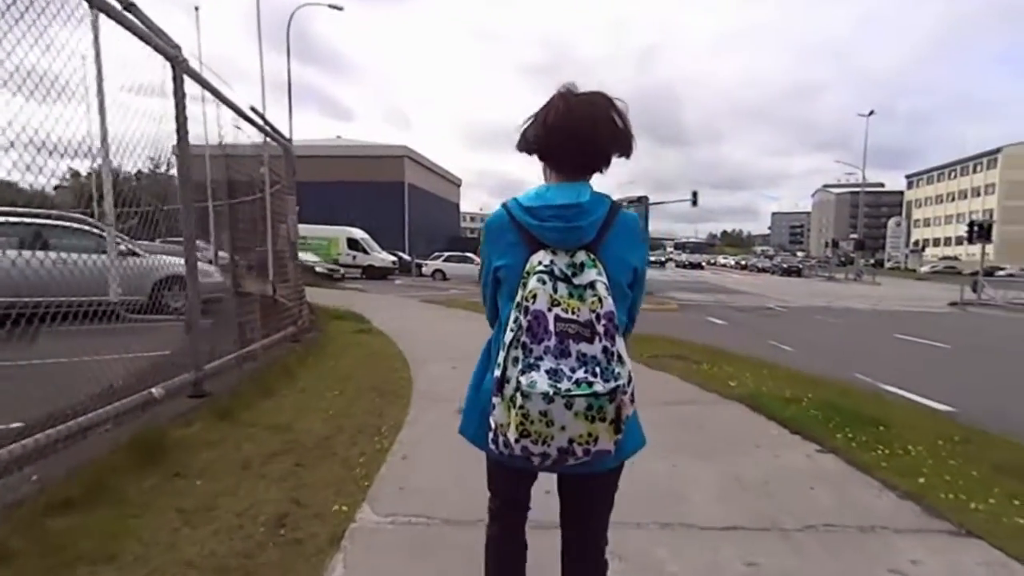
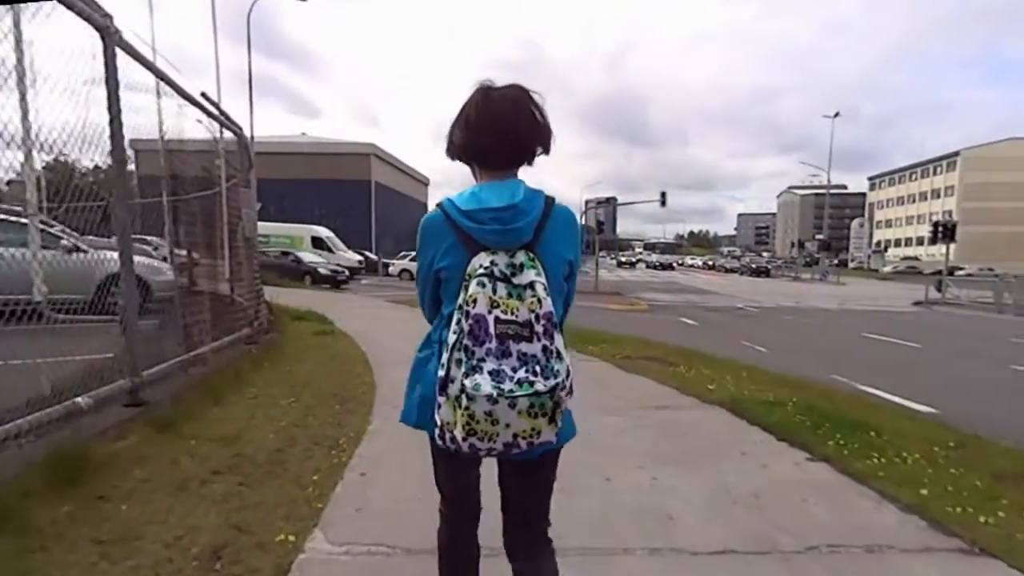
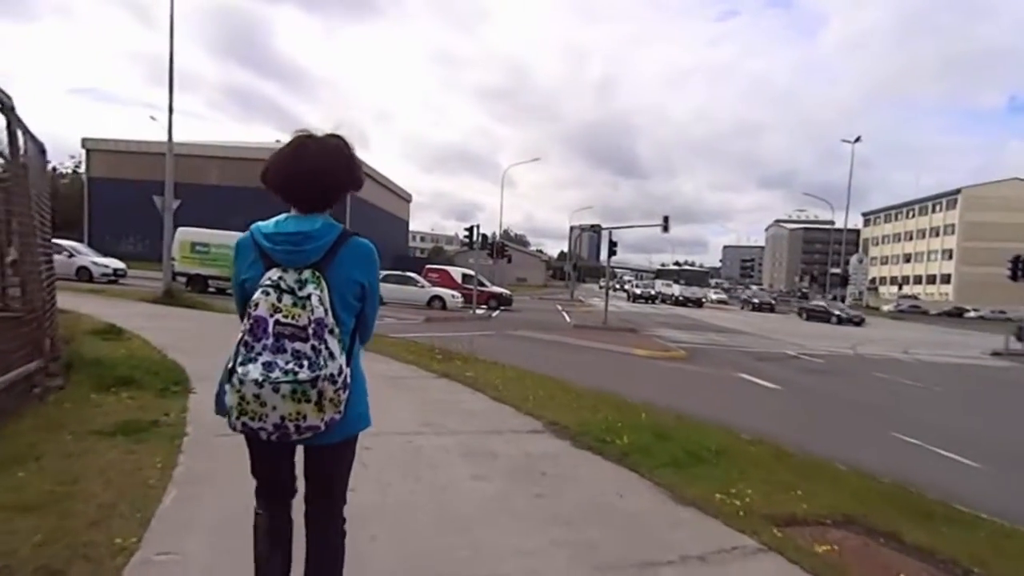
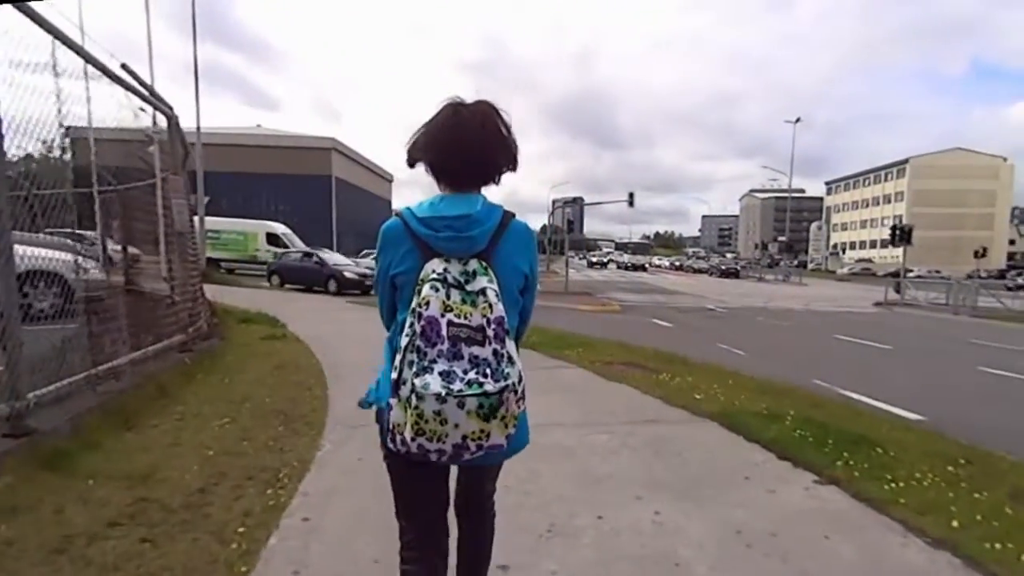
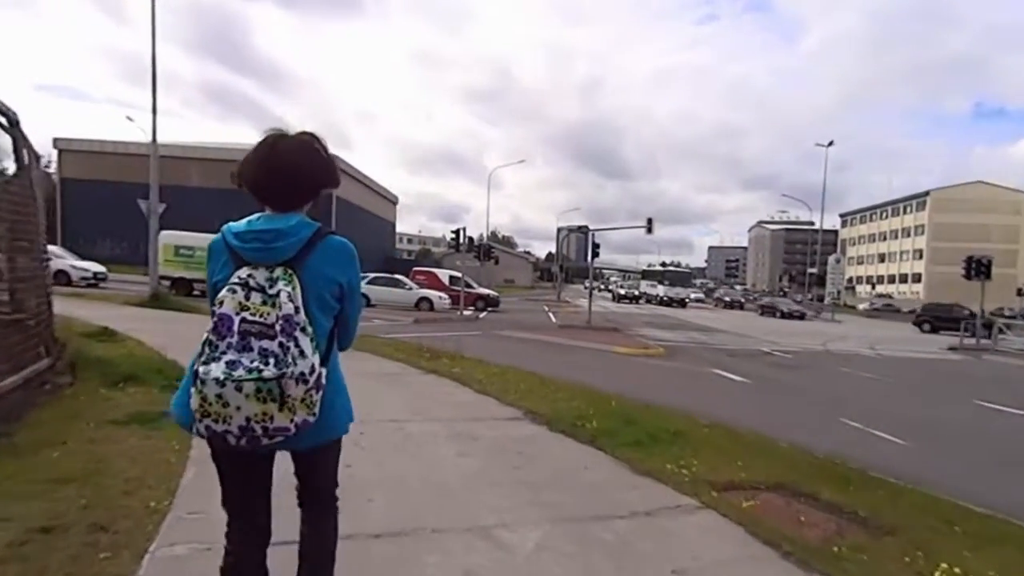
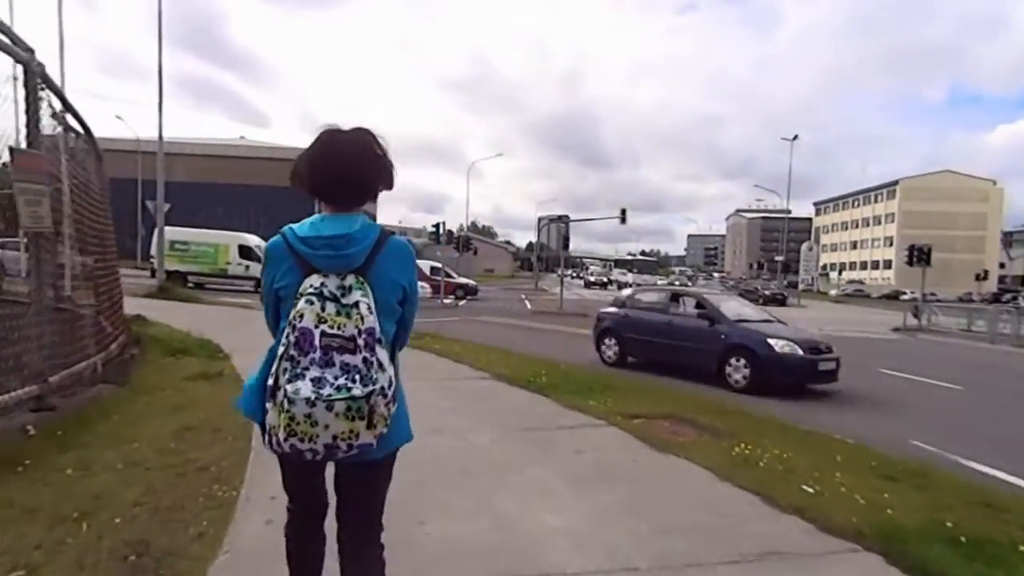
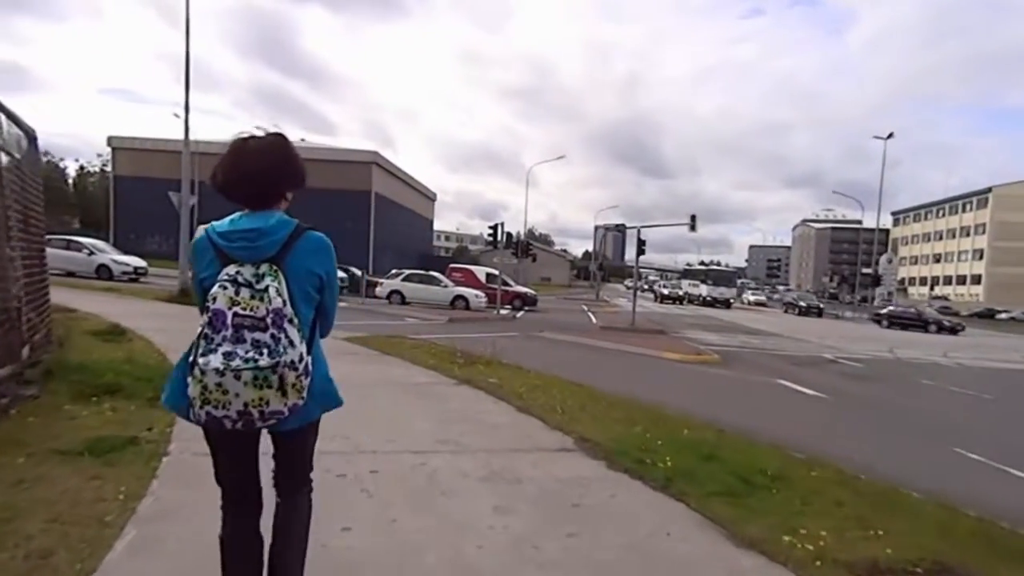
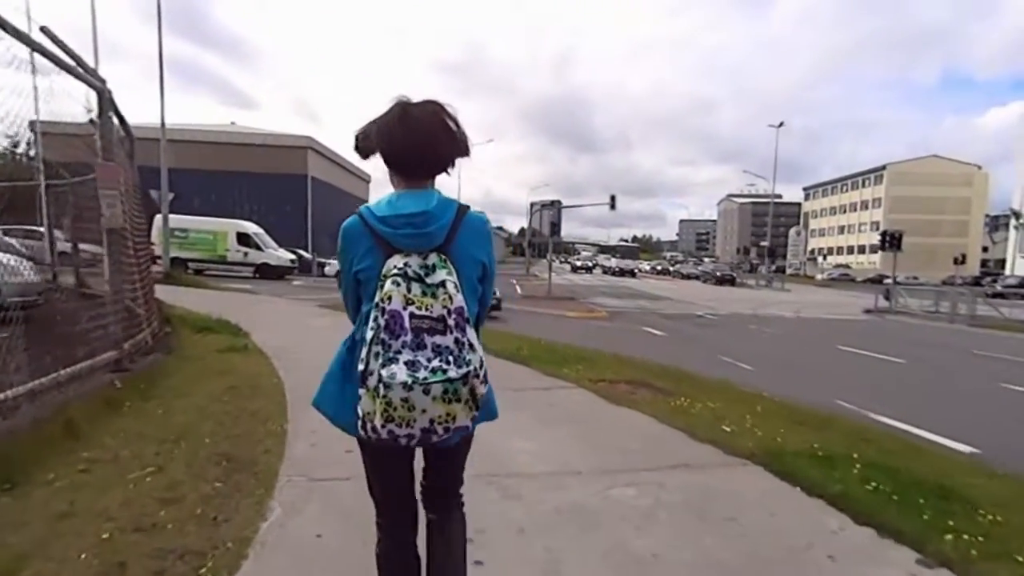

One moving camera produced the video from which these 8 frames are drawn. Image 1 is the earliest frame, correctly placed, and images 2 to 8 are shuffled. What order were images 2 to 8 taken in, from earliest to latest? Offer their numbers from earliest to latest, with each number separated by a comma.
2, 4, 8, 6, 5, 3, 7
